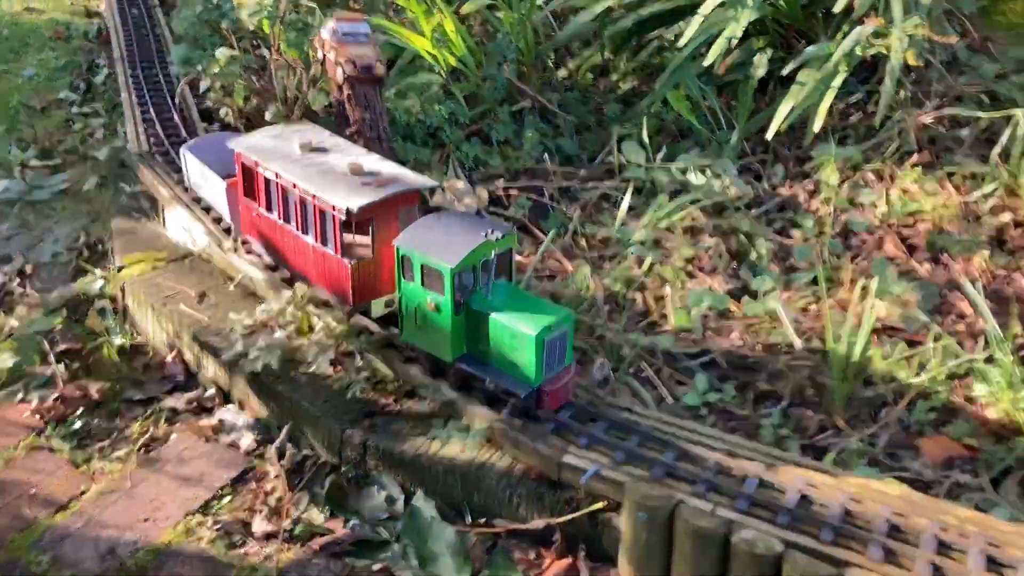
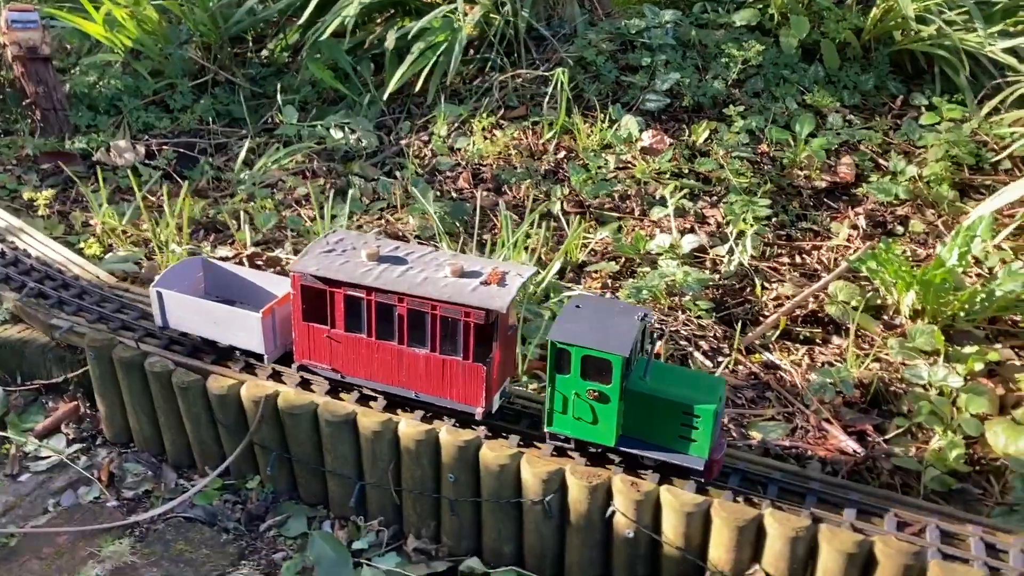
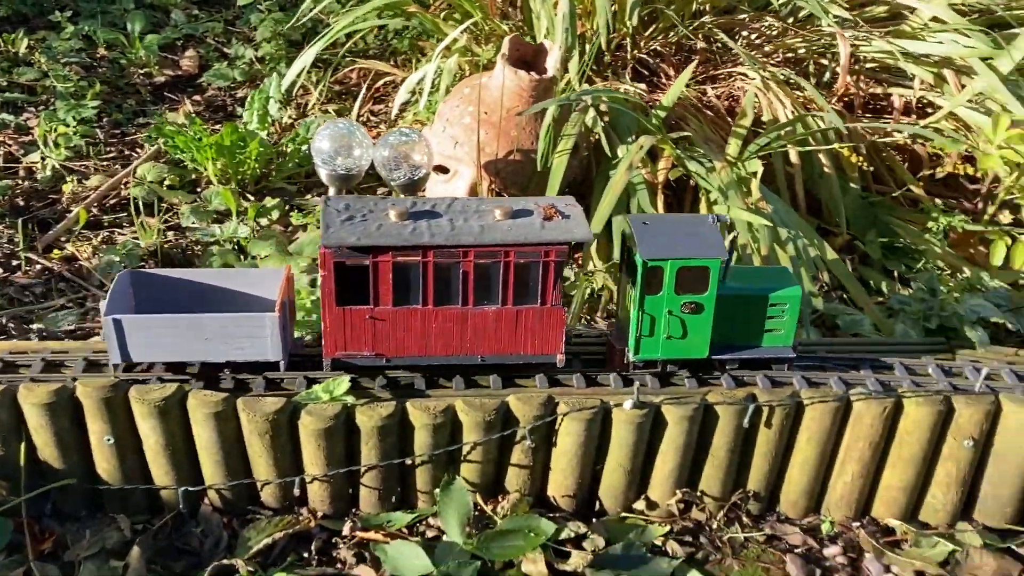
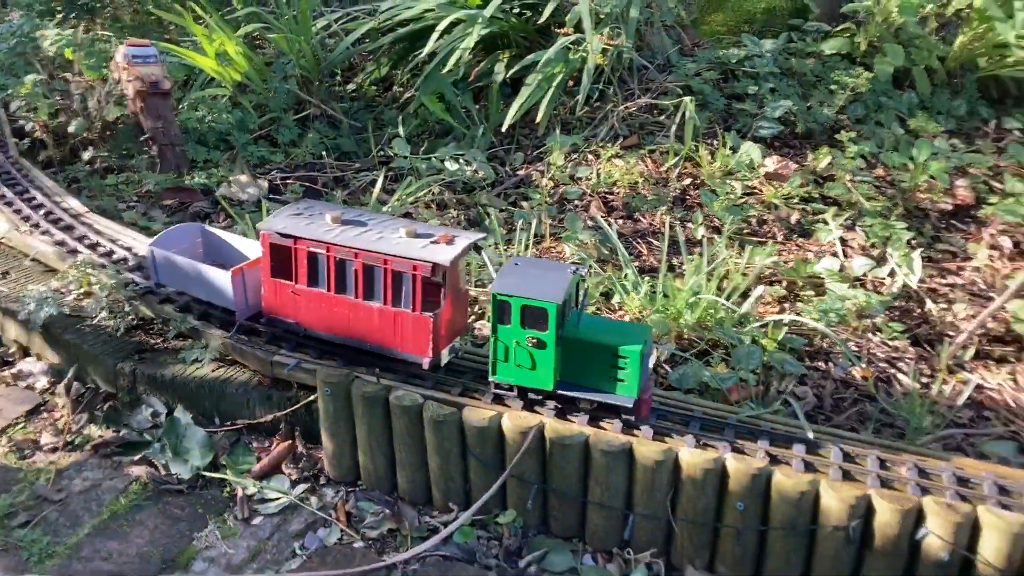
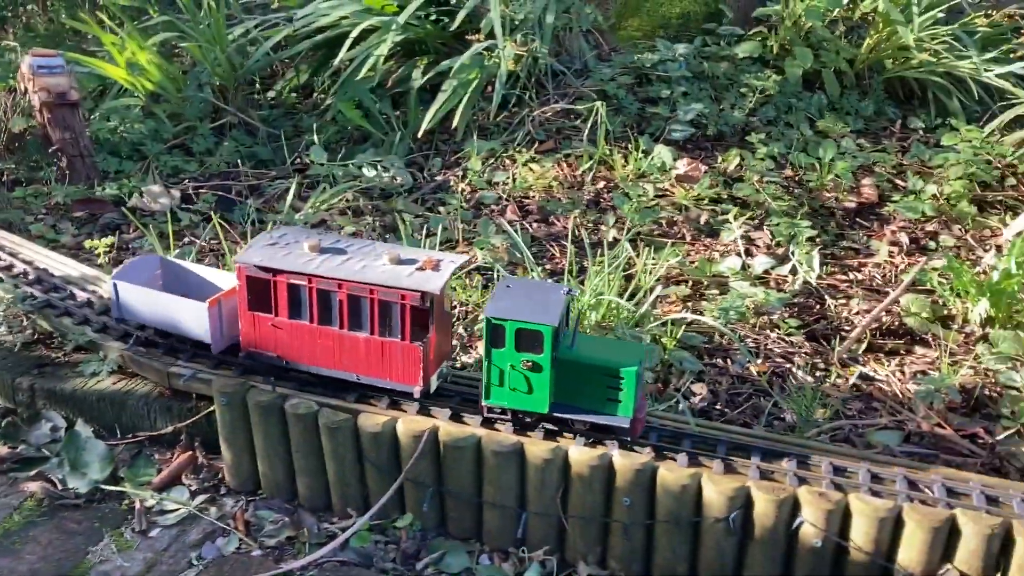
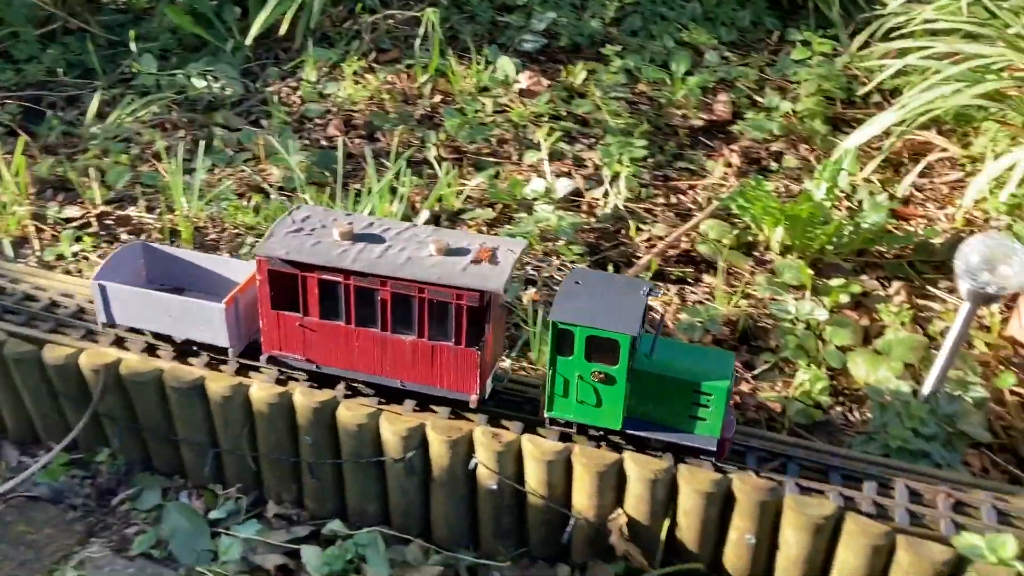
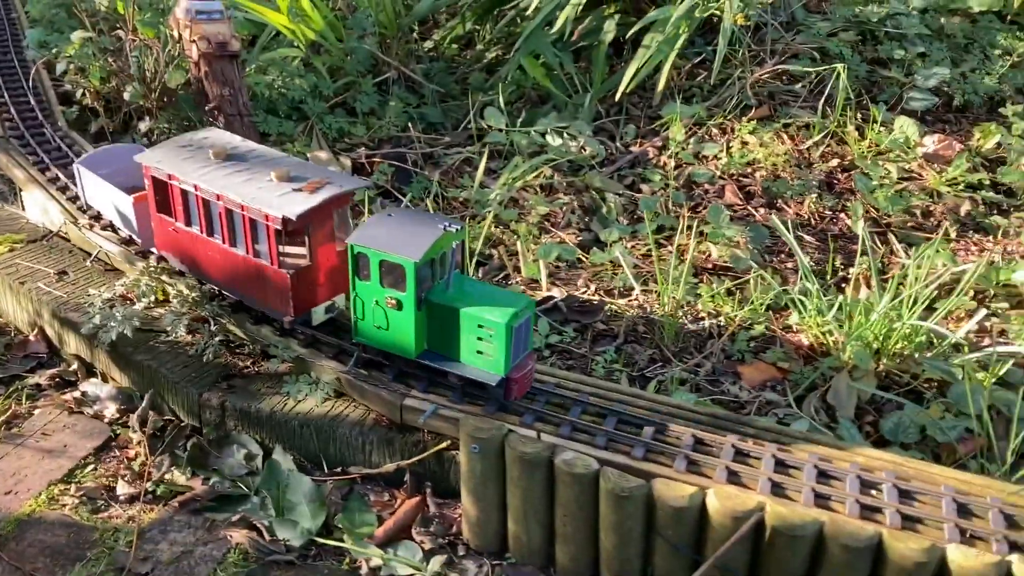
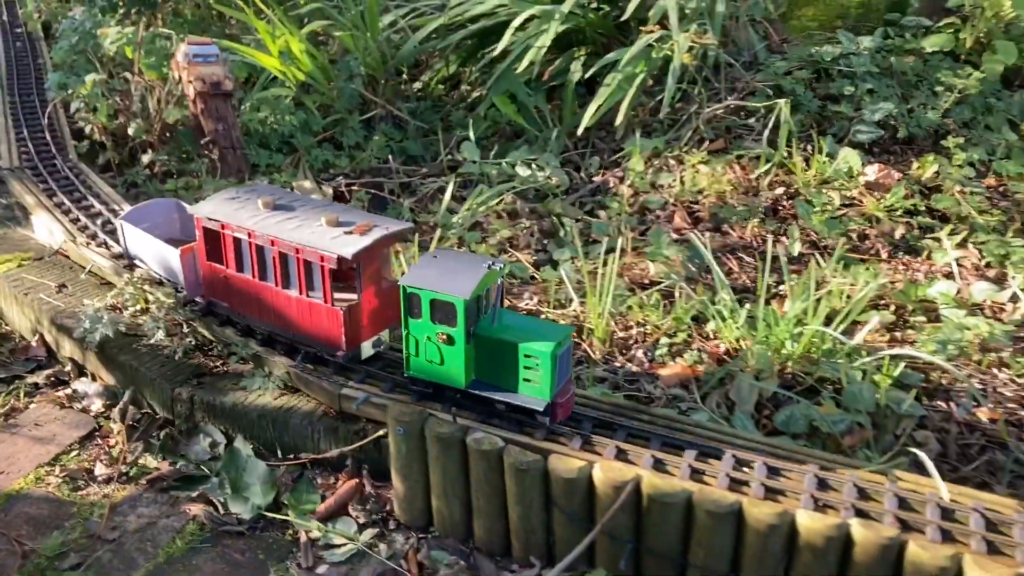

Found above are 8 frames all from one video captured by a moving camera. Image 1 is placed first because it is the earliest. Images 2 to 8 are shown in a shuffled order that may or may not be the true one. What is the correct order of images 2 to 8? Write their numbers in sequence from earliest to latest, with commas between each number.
7, 8, 4, 5, 2, 6, 3
